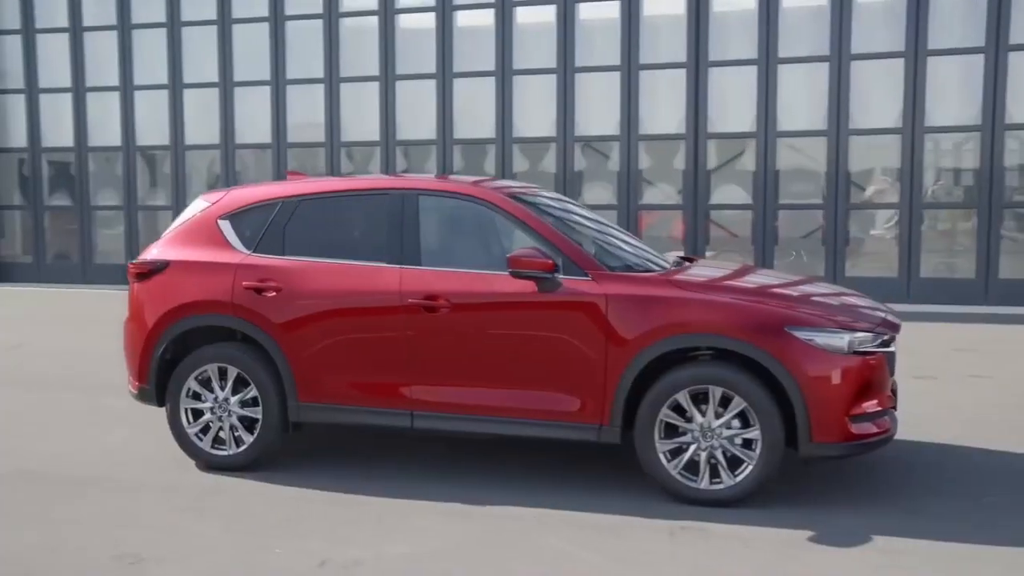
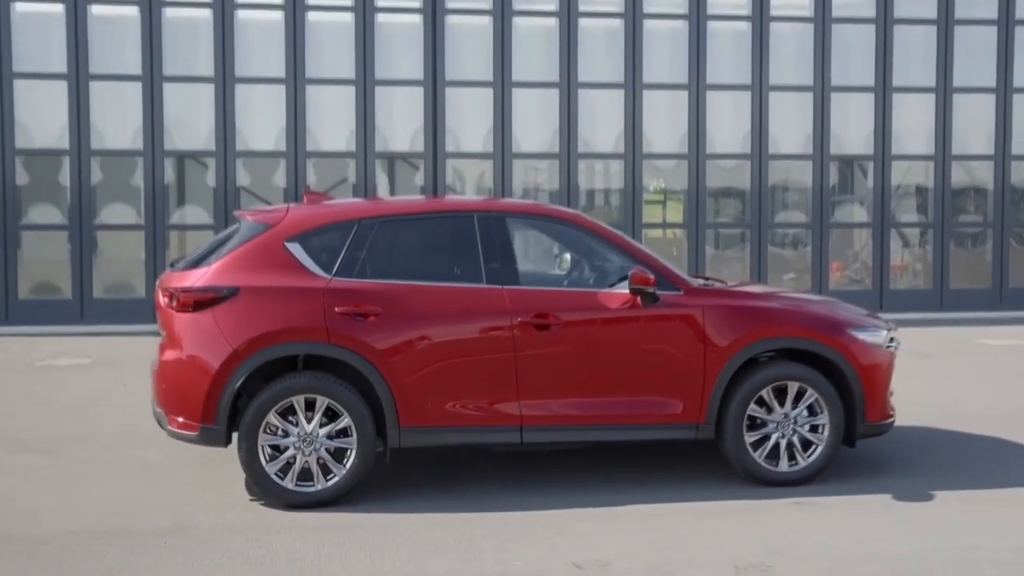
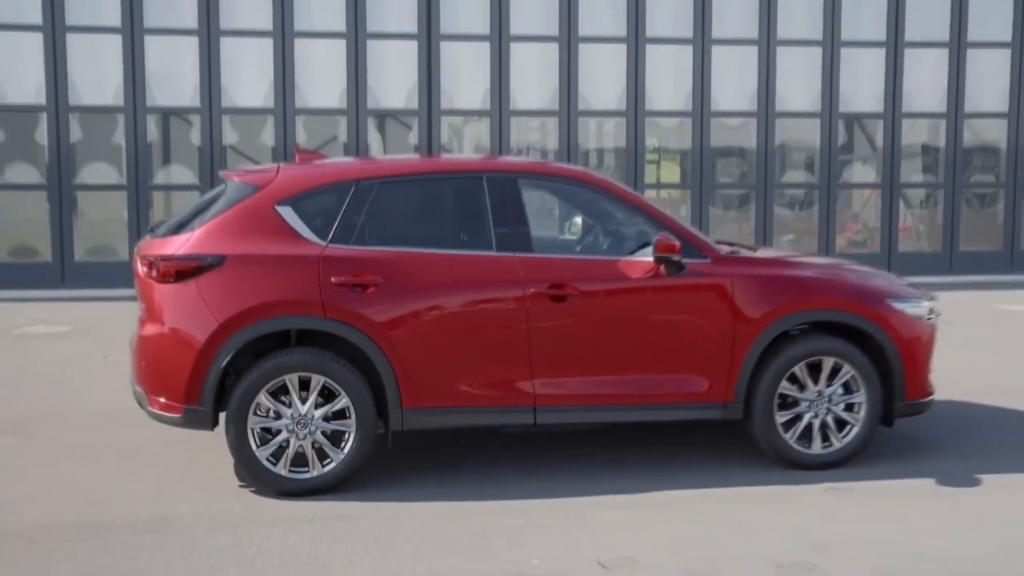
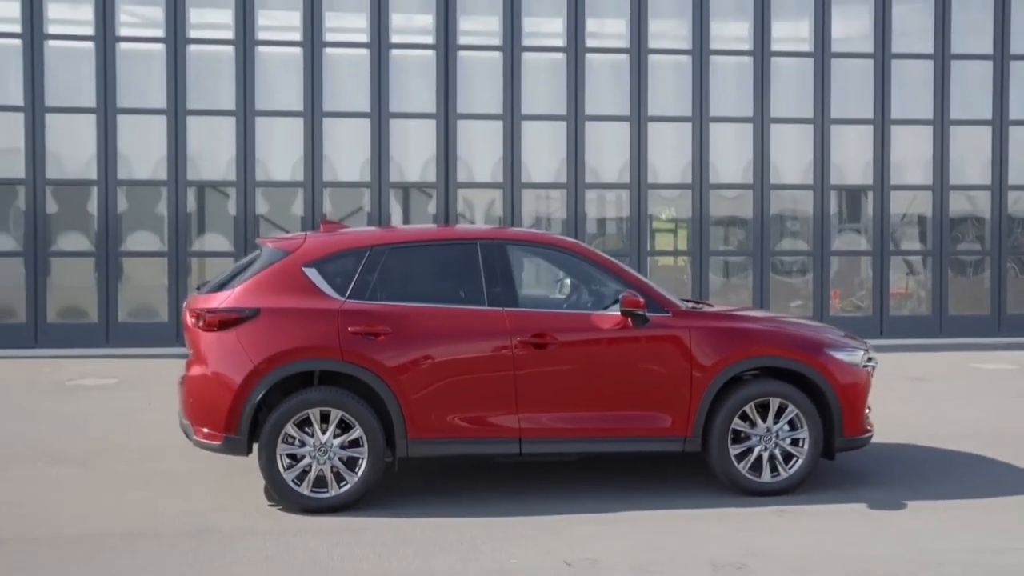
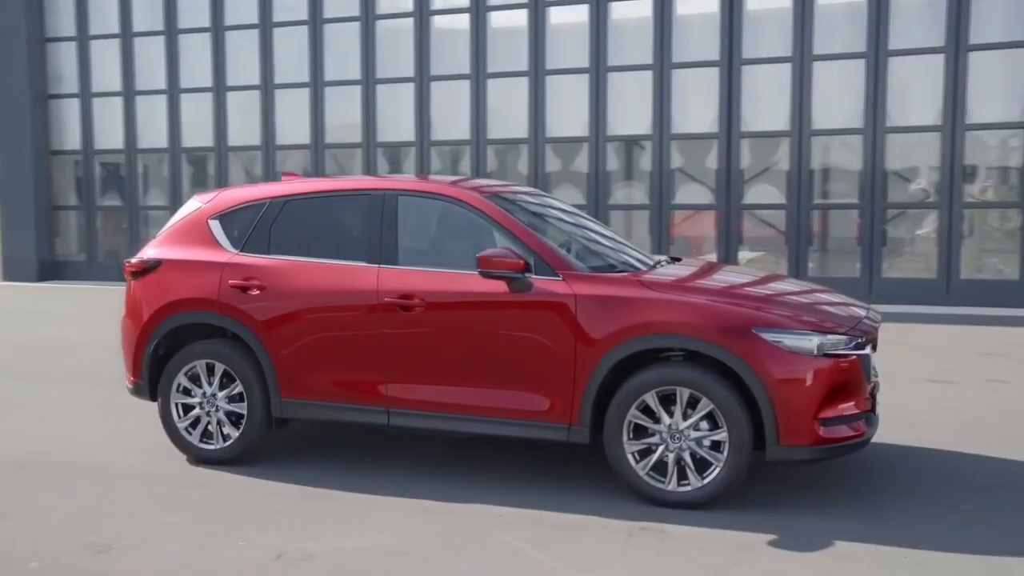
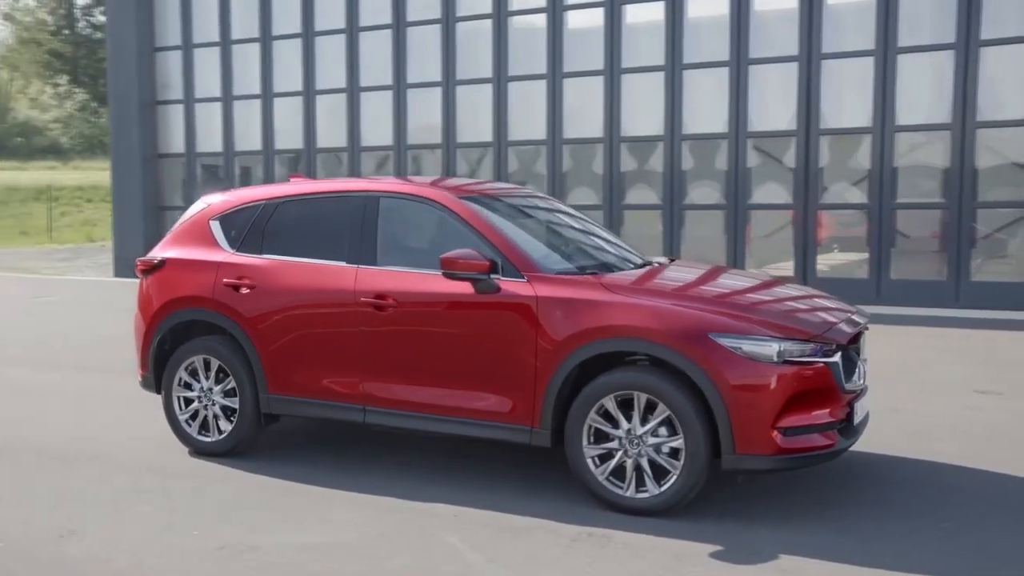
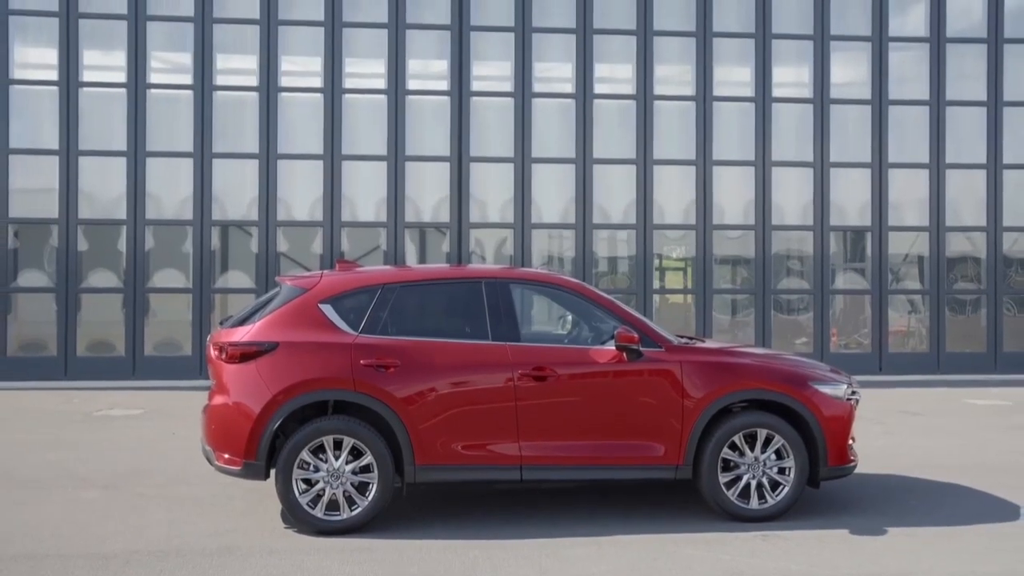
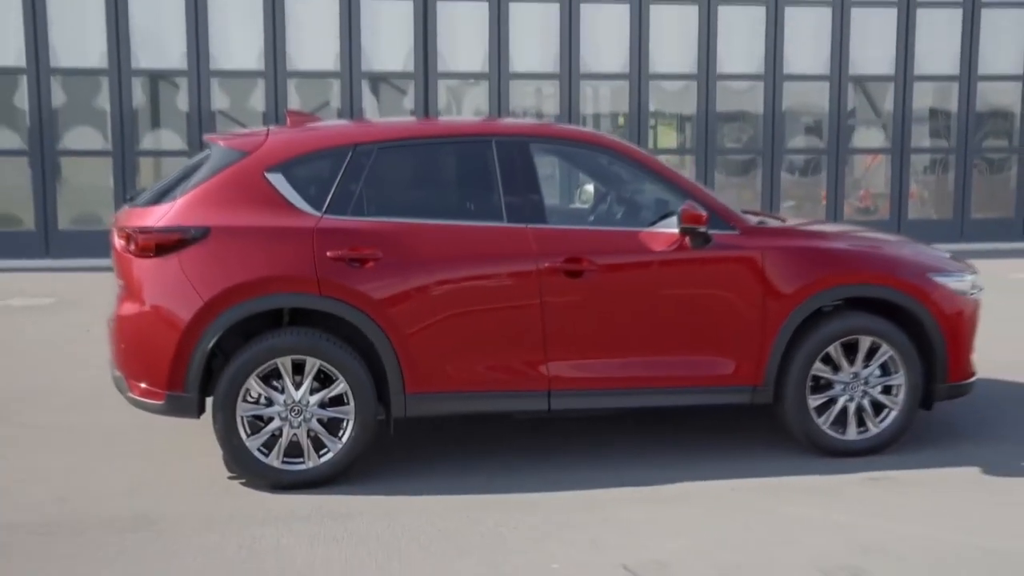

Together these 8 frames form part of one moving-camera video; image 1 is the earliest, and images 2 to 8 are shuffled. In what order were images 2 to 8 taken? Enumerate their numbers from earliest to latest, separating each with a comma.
5, 6, 8, 3, 2, 4, 7
